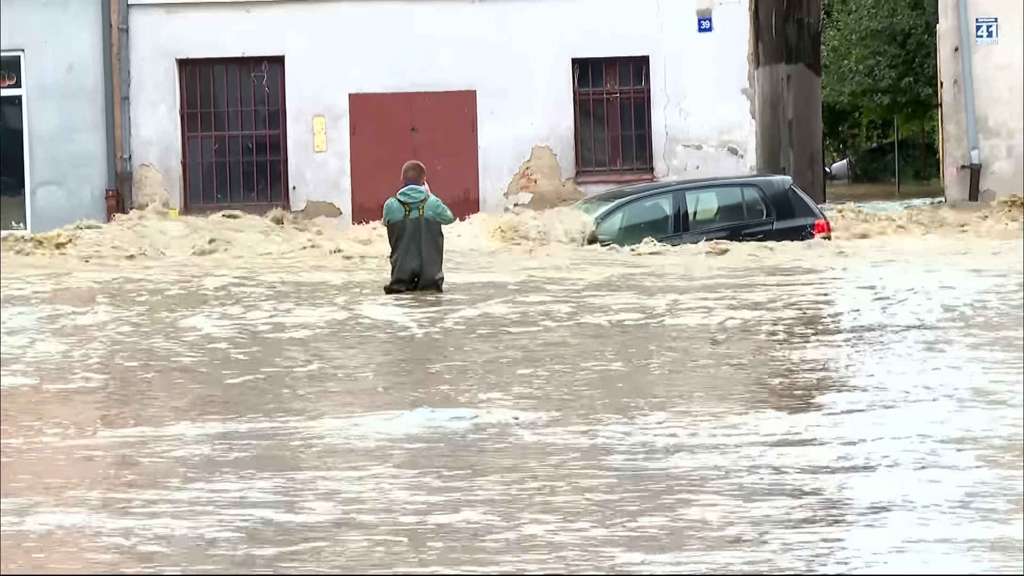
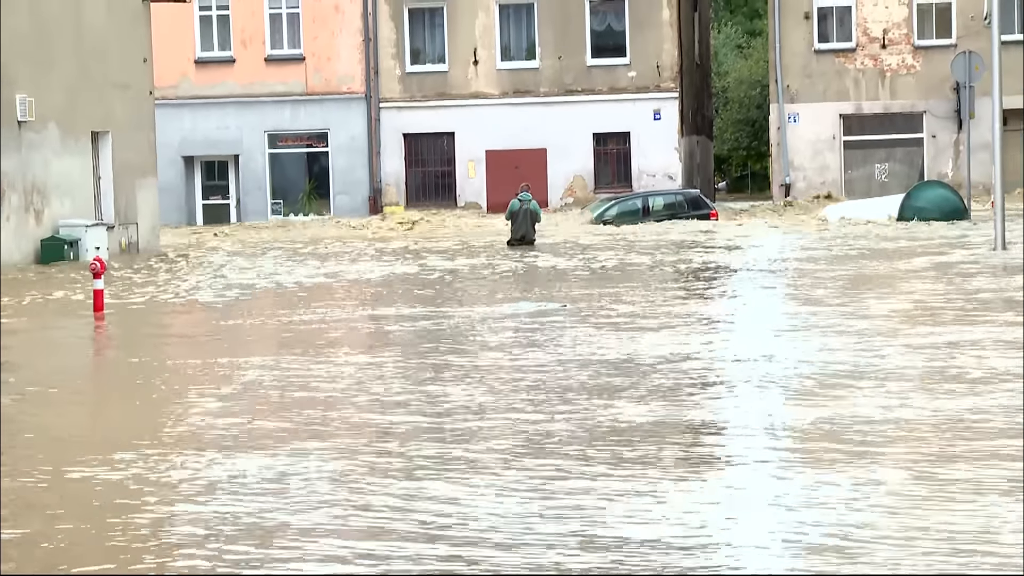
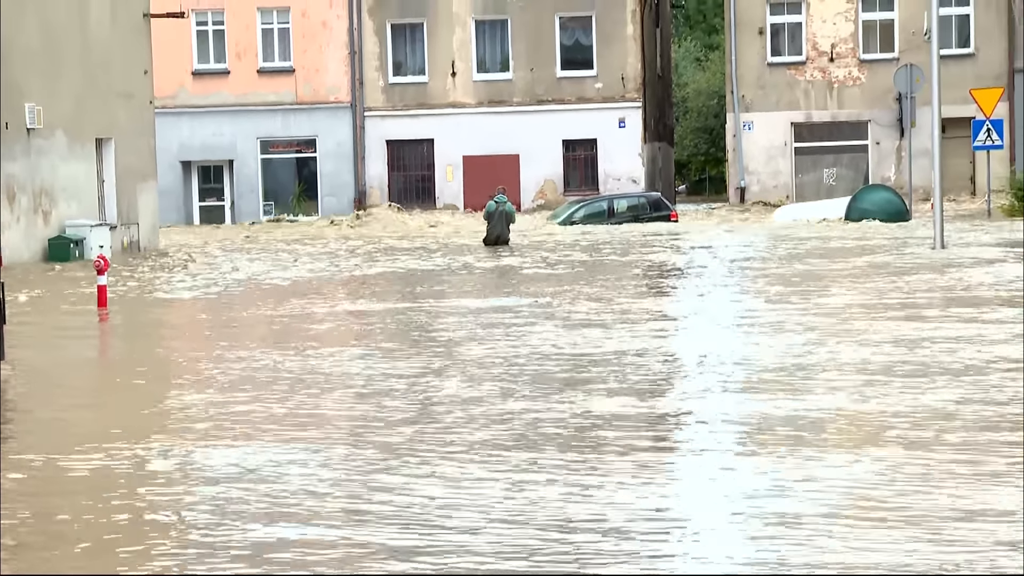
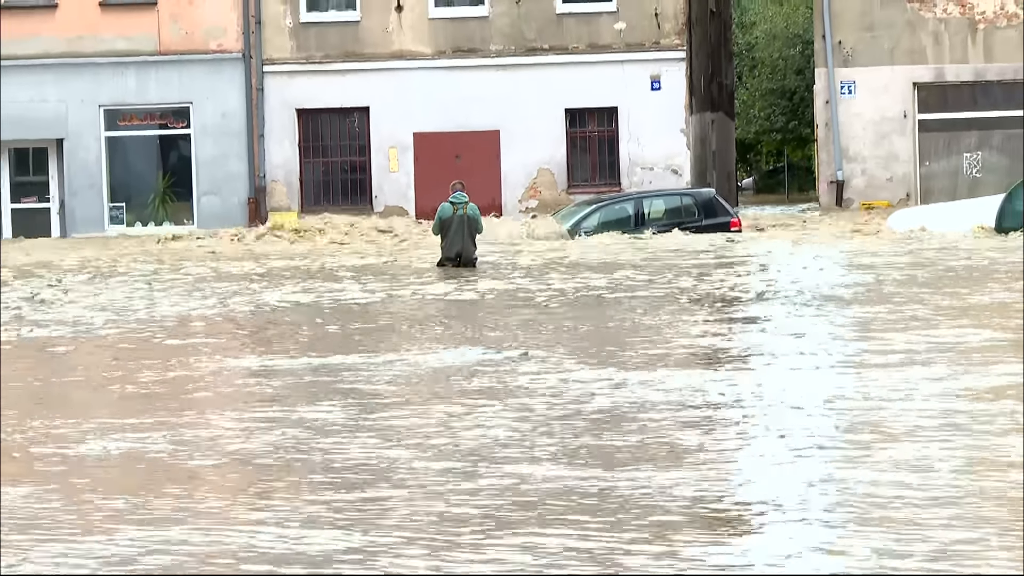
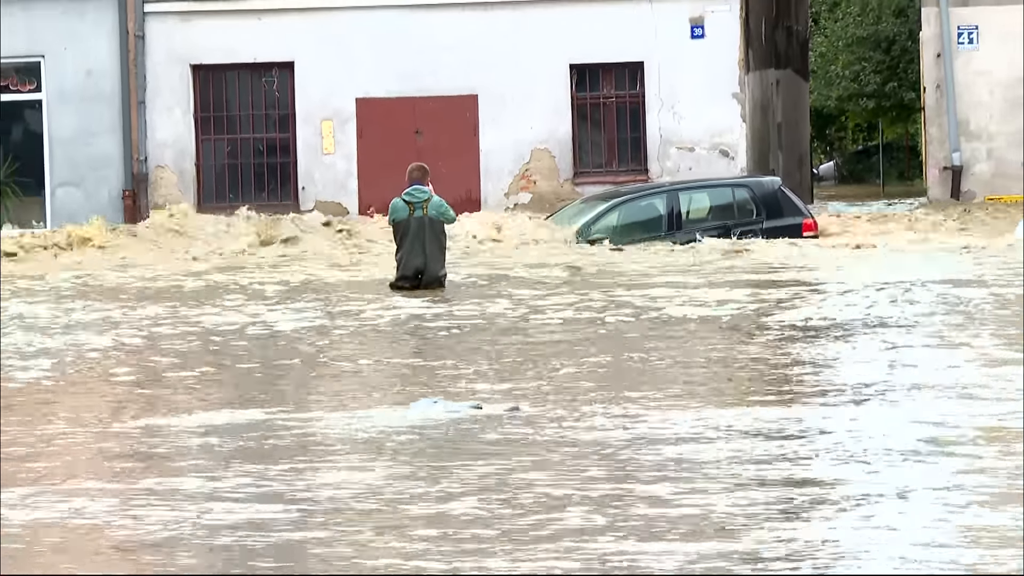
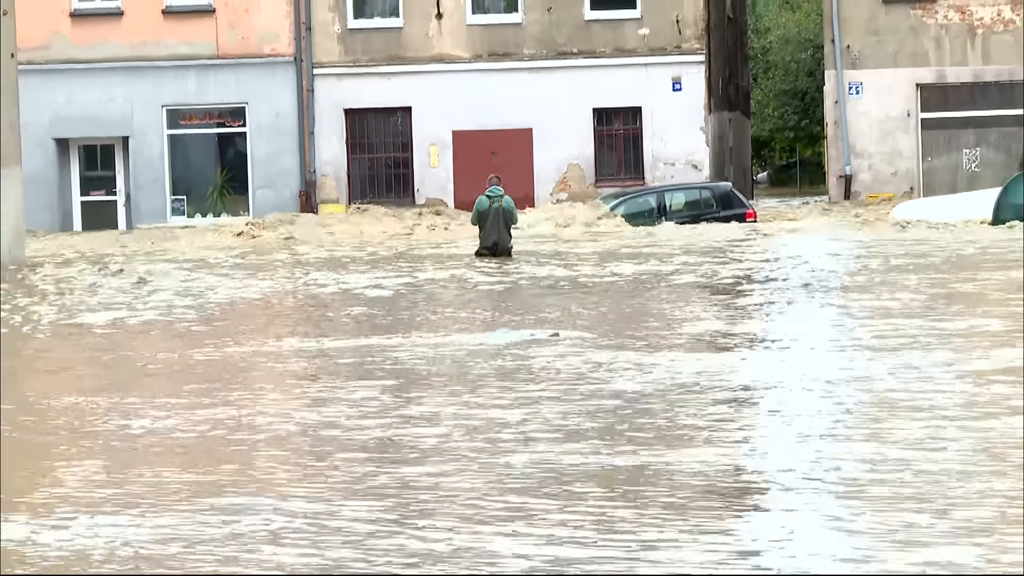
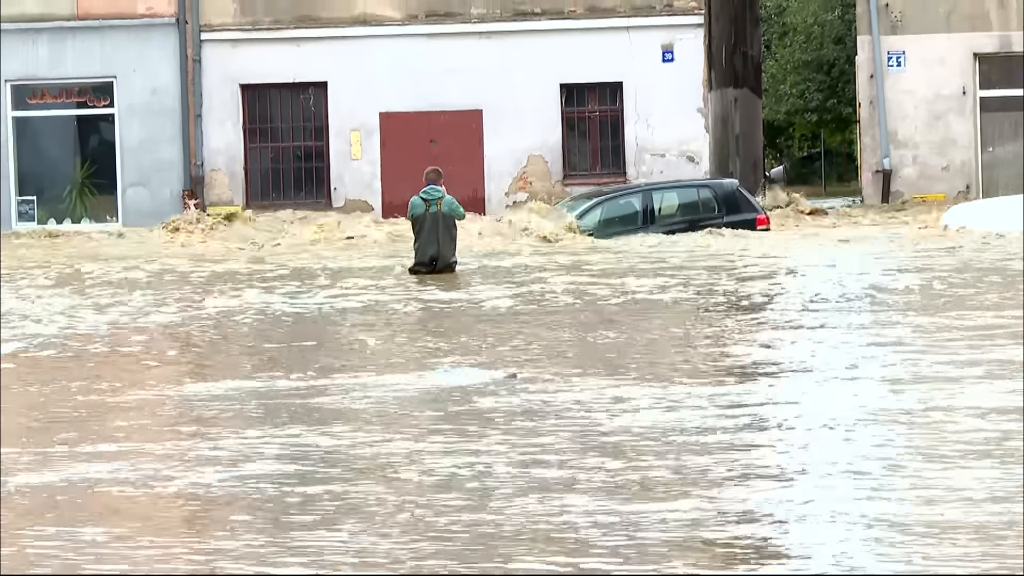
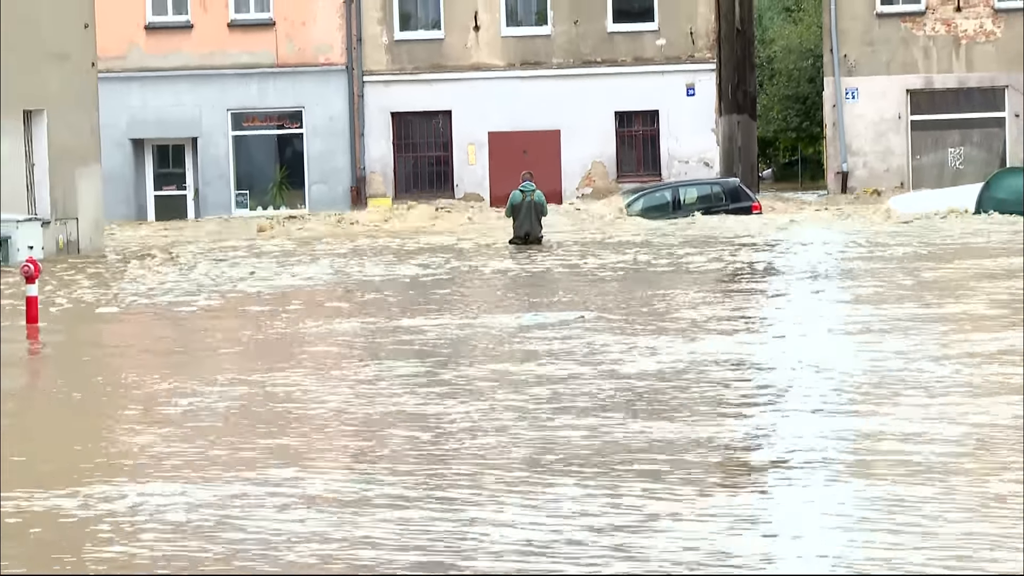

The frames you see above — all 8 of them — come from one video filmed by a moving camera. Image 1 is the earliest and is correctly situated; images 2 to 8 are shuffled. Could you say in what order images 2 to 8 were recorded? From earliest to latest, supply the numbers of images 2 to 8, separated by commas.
5, 7, 4, 6, 8, 2, 3
